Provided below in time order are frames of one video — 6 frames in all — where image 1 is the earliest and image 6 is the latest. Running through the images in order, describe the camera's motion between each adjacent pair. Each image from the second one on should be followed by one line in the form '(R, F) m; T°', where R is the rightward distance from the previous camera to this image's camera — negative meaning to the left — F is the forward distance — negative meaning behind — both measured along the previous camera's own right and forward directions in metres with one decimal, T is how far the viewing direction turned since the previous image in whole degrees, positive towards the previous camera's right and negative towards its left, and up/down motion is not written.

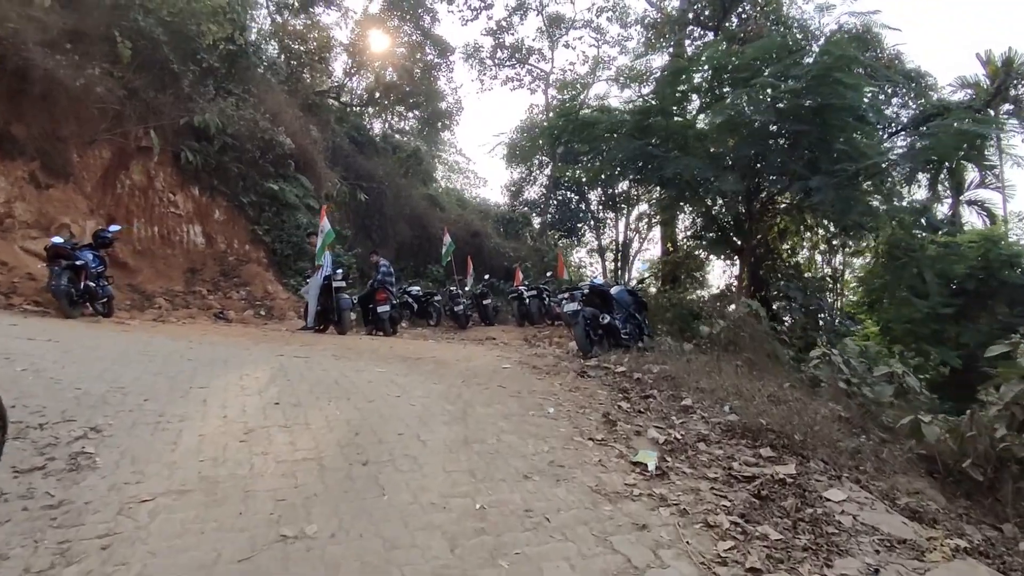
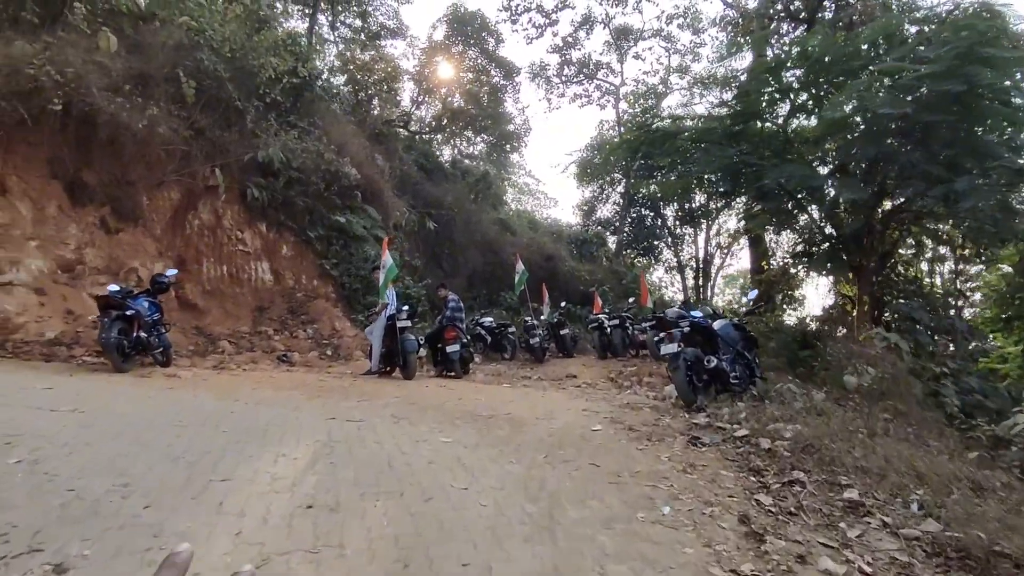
(-0.1, +0.9) m; -7°
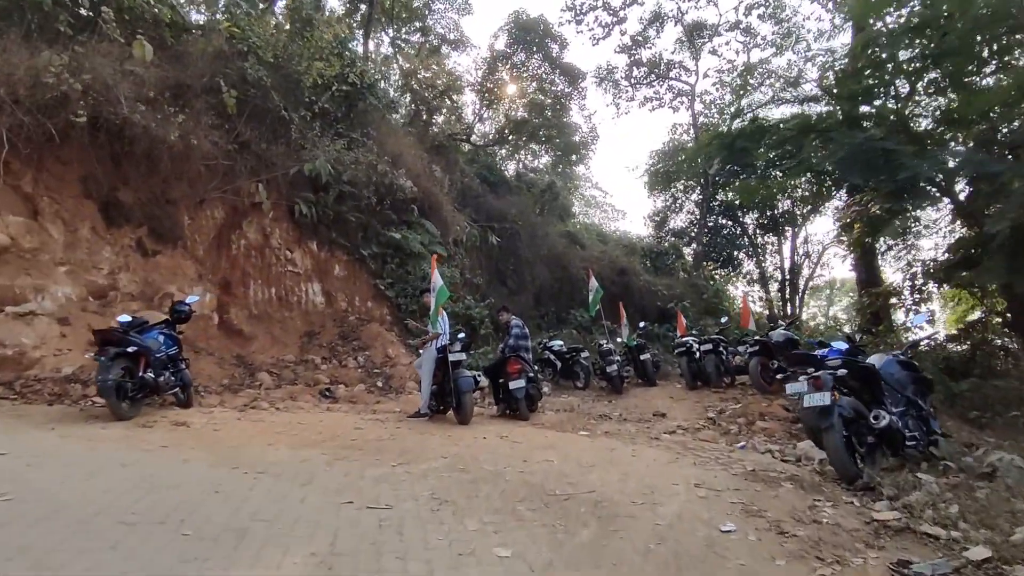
(-0.1, +1.4) m; -6°
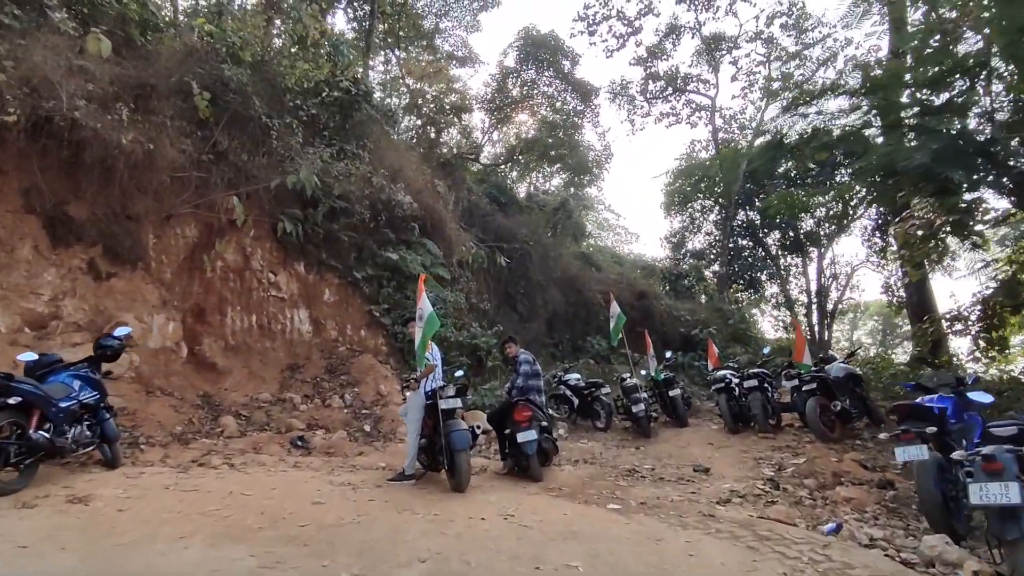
(0.0, +1.3) m; -1°
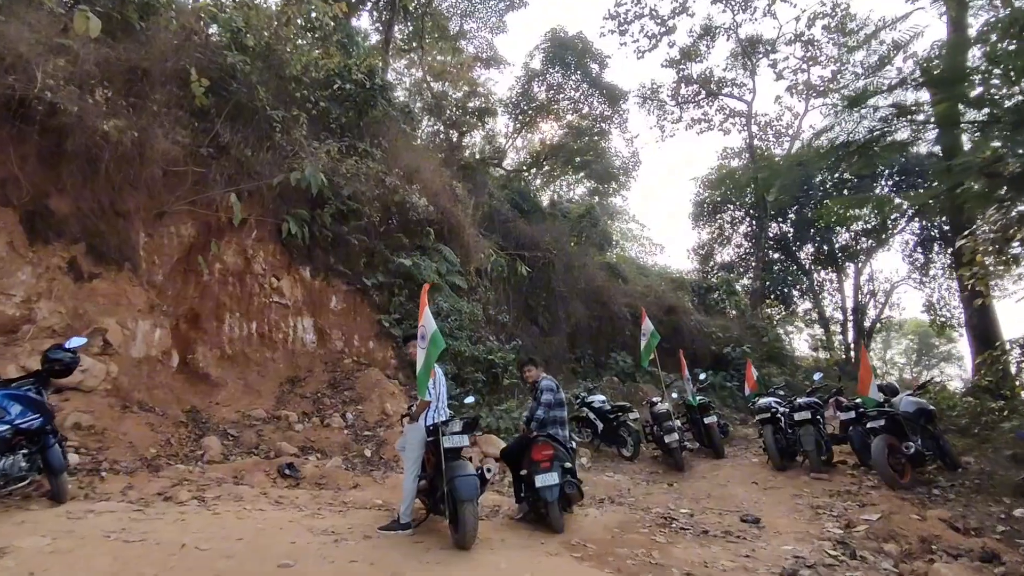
(0.0, +0.9) m; -2°
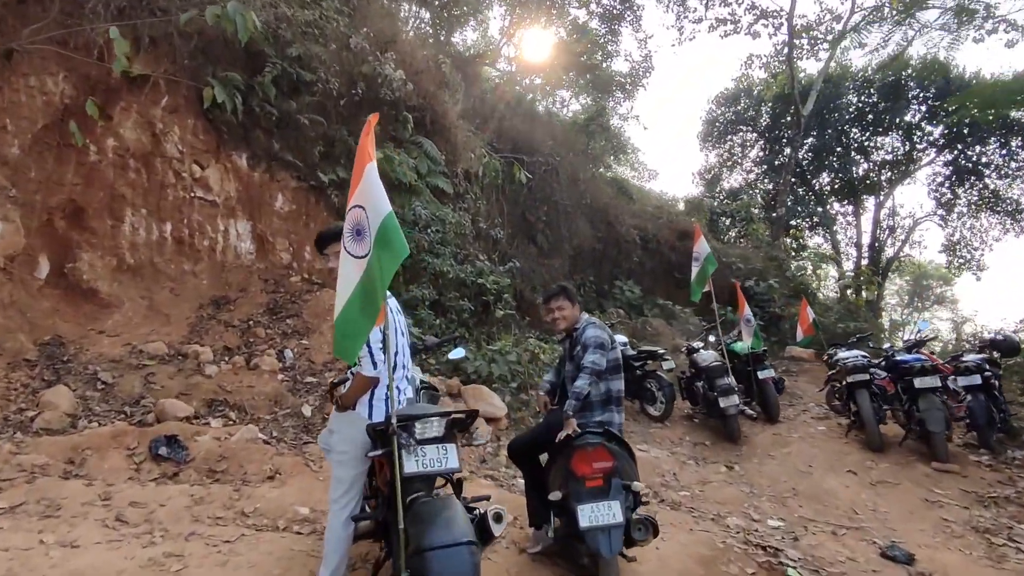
(-0.2, +2.3) m; +2°
